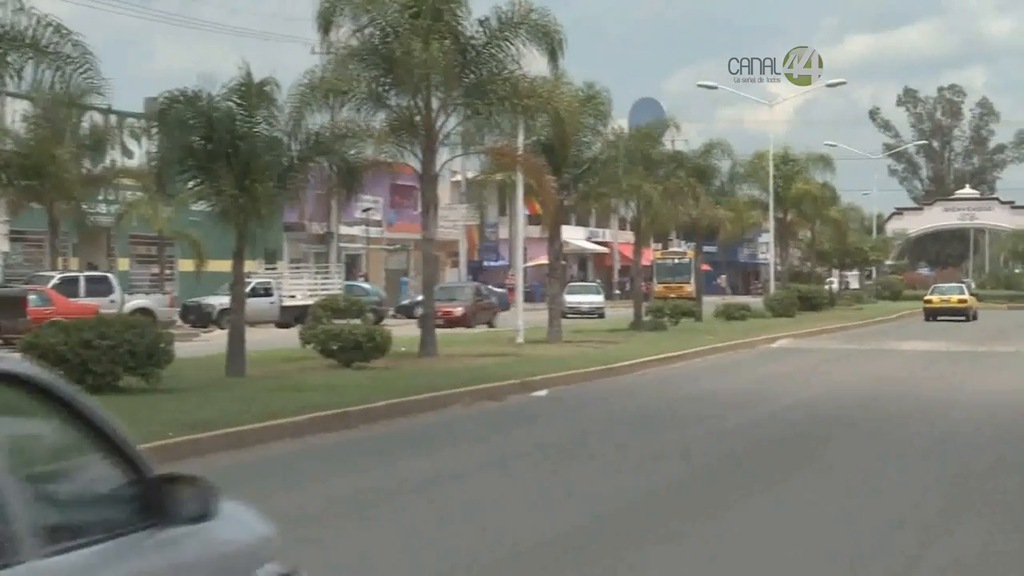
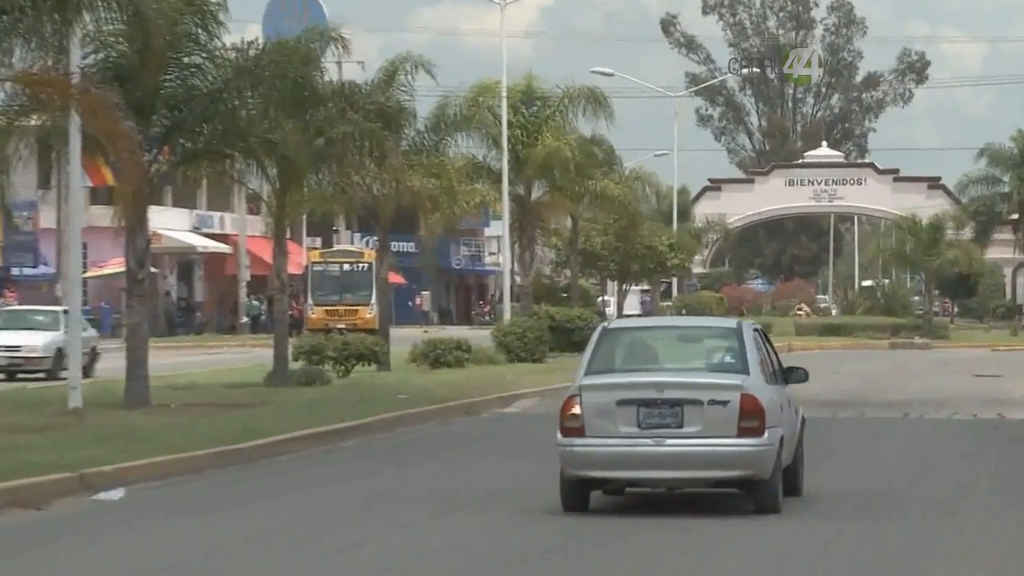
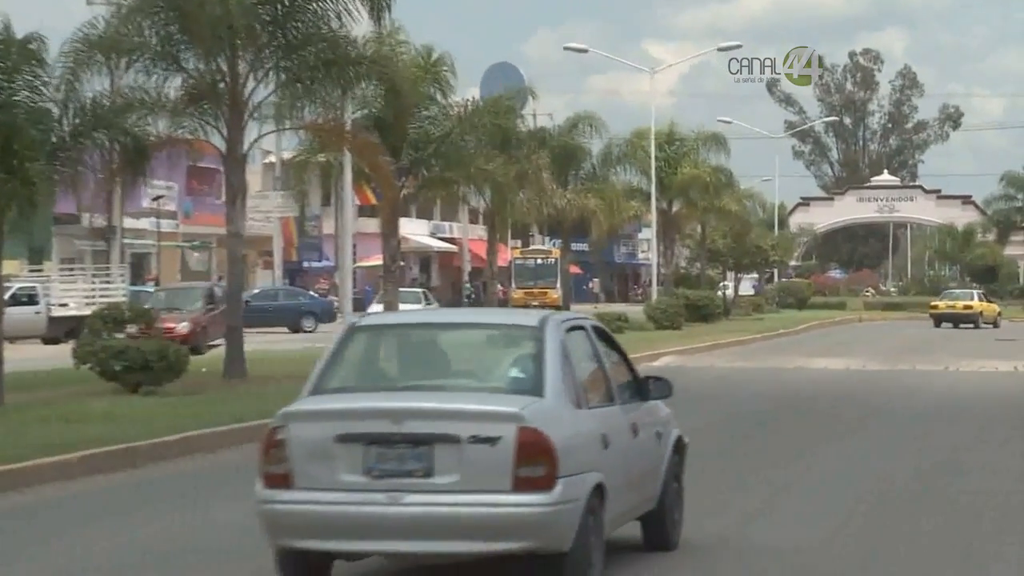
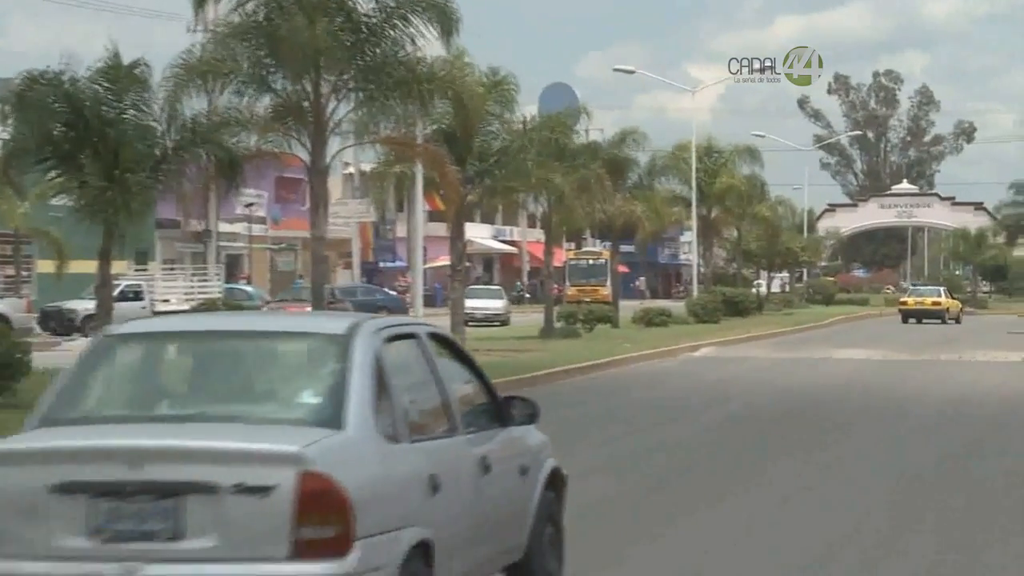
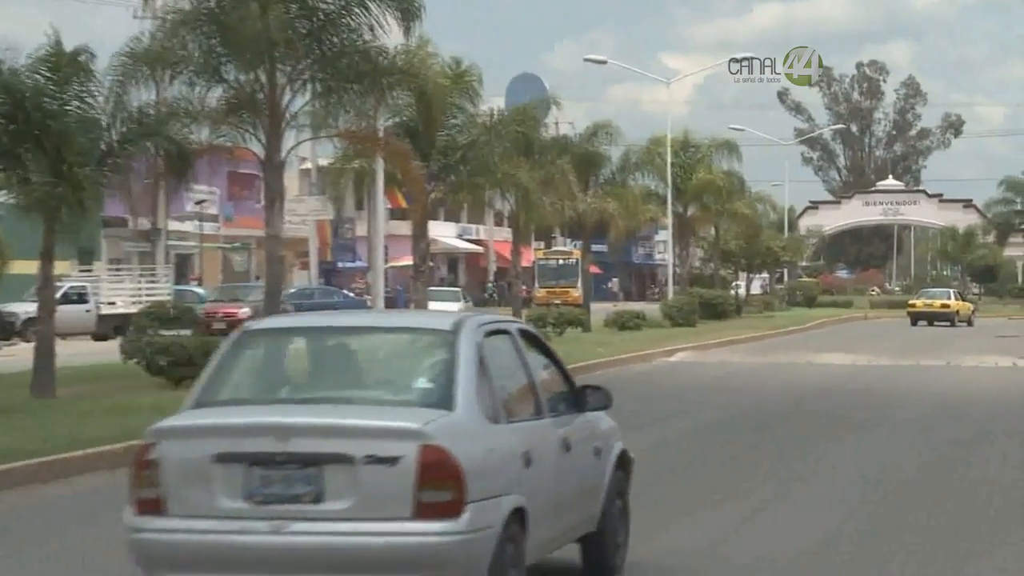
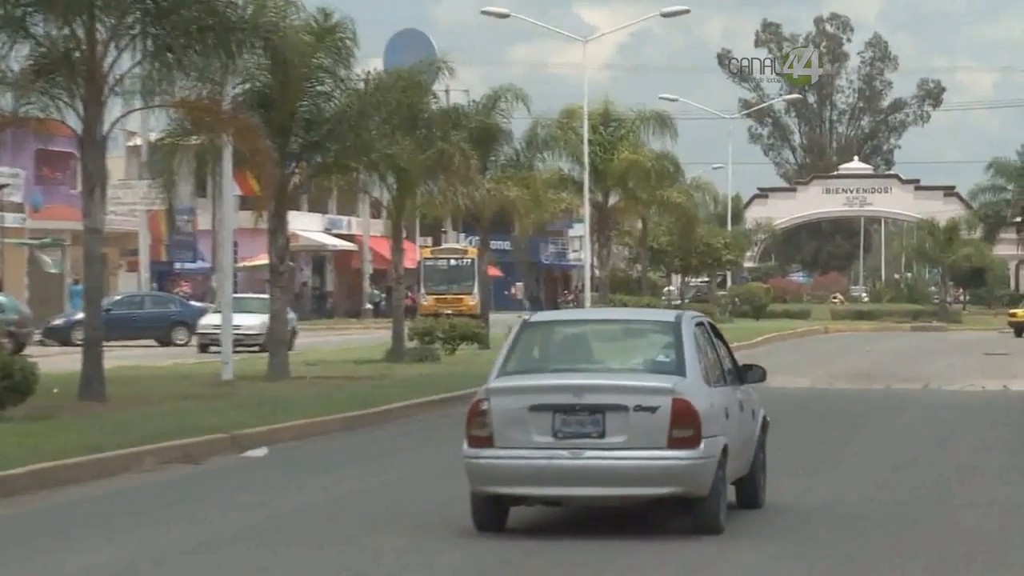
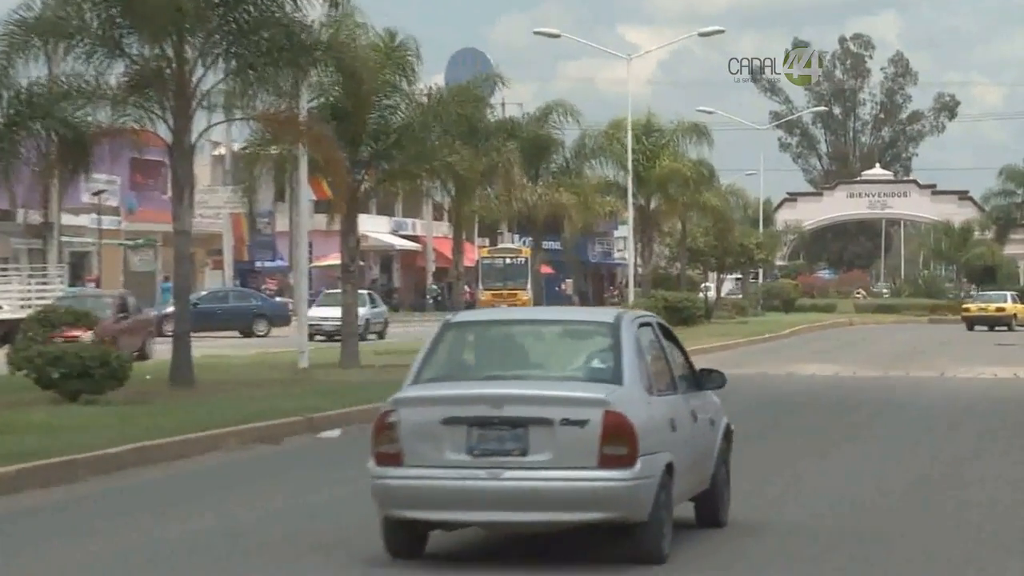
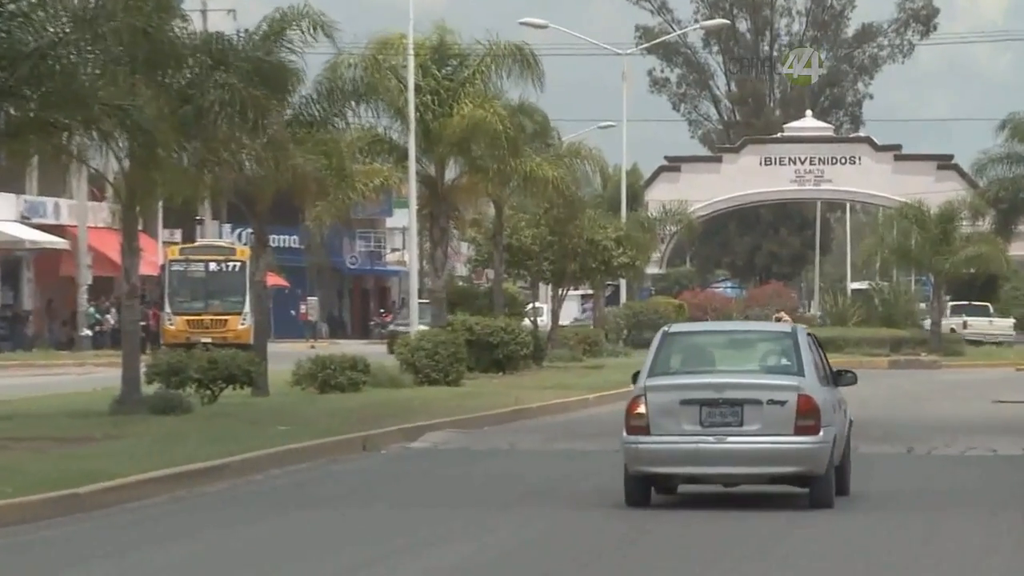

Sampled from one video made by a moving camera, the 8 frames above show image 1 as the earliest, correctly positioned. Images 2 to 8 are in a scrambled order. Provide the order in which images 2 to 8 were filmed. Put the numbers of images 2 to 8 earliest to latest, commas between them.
4, 5, 3, 7, 6, 2, 8
